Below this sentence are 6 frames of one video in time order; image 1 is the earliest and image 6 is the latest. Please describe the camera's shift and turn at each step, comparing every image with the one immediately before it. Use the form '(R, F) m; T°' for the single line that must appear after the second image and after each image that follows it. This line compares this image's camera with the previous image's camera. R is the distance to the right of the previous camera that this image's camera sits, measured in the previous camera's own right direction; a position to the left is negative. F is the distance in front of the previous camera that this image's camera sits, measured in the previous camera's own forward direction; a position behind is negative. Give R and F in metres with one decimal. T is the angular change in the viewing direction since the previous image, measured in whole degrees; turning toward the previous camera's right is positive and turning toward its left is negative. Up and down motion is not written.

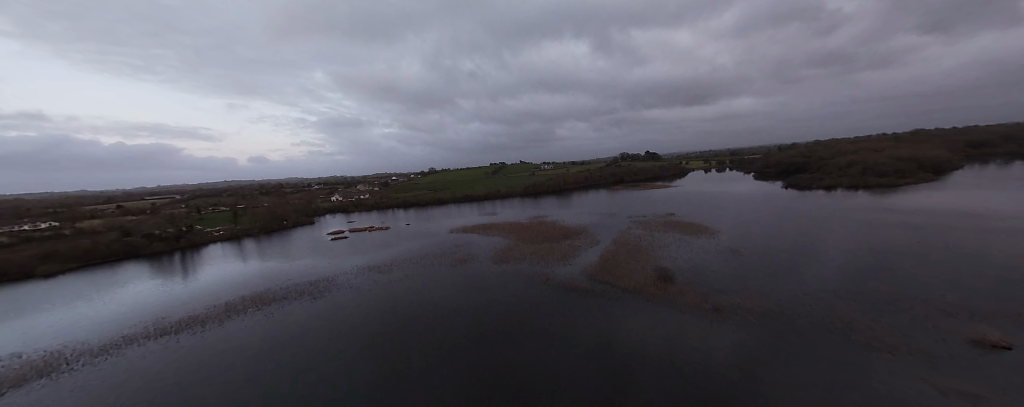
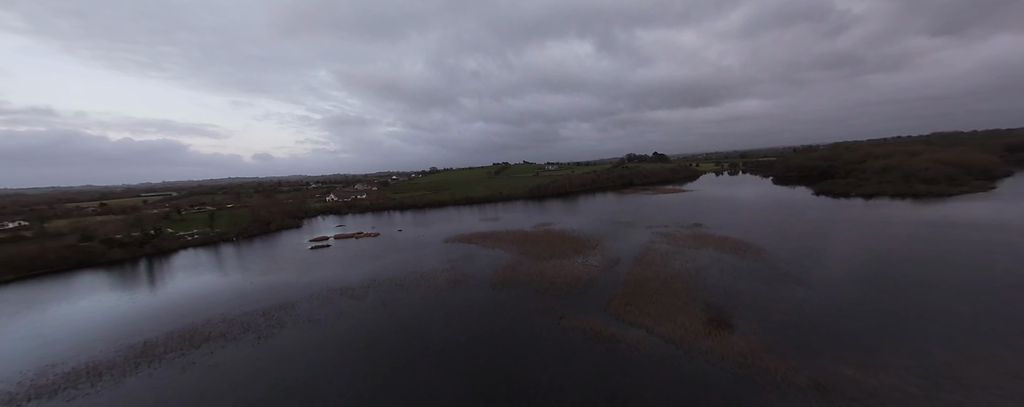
(-0.1, +2.8) m; 0°
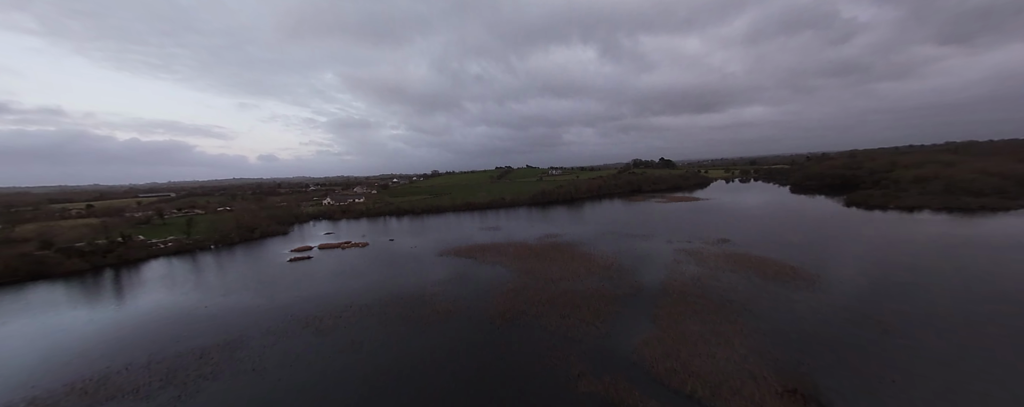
(0.0, +2.2) m; 0°
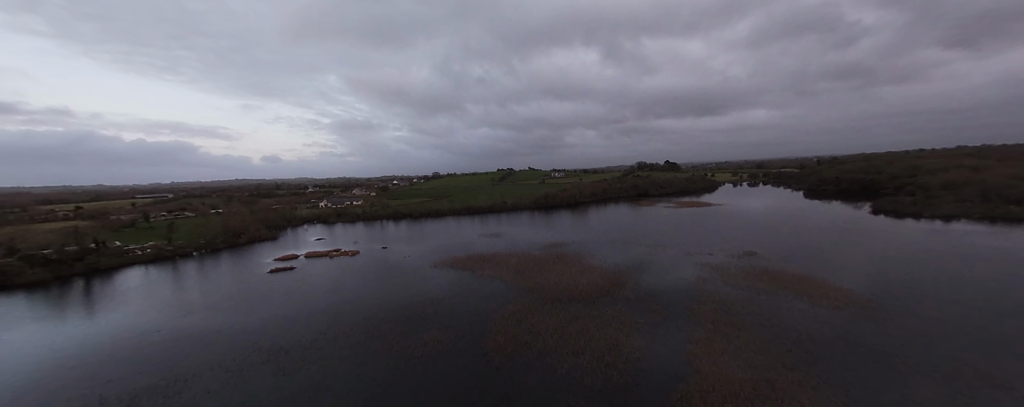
(0.0, +1.7) m; 0°
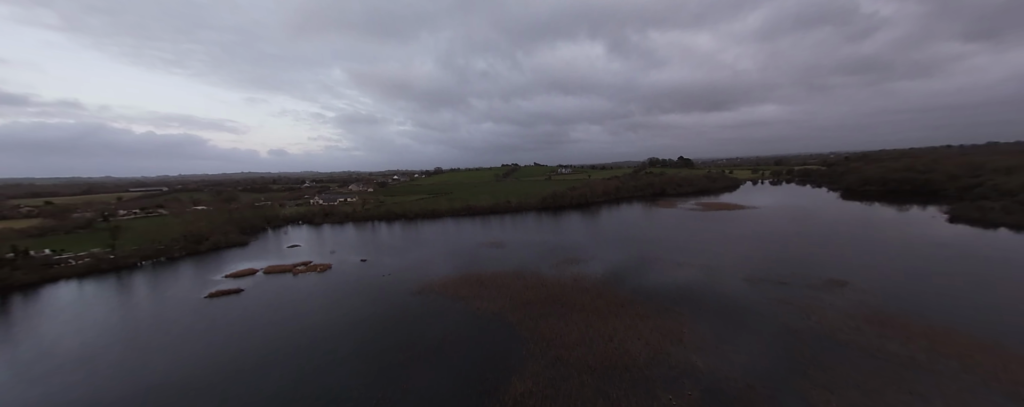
(-0.1, +3.9) m; -1°
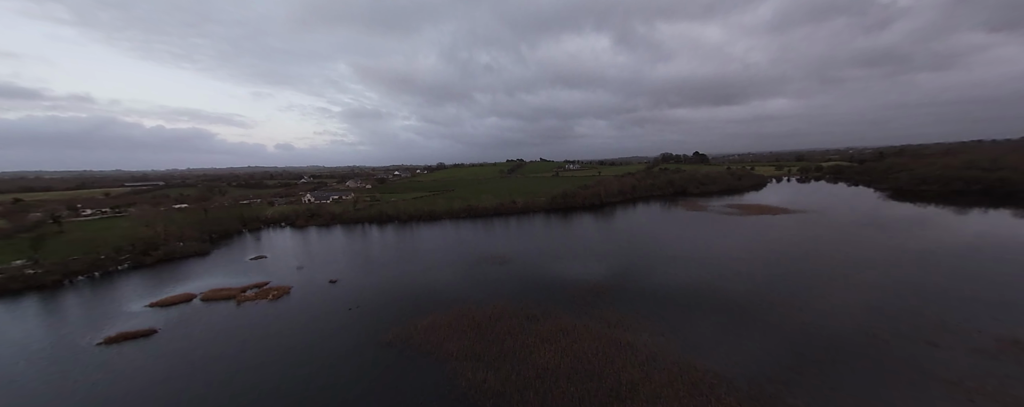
(-0.2, +3.9) m; -1°
